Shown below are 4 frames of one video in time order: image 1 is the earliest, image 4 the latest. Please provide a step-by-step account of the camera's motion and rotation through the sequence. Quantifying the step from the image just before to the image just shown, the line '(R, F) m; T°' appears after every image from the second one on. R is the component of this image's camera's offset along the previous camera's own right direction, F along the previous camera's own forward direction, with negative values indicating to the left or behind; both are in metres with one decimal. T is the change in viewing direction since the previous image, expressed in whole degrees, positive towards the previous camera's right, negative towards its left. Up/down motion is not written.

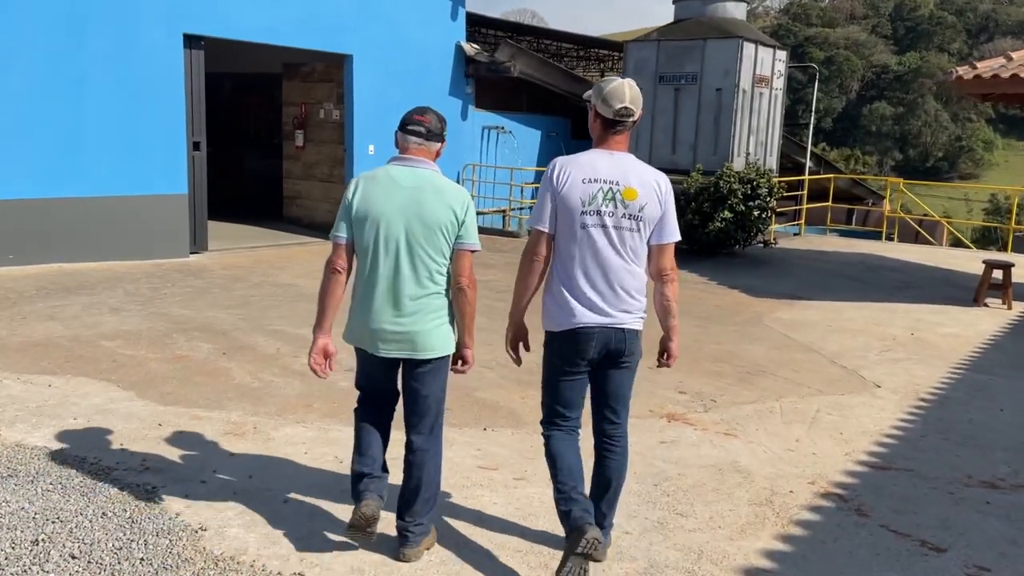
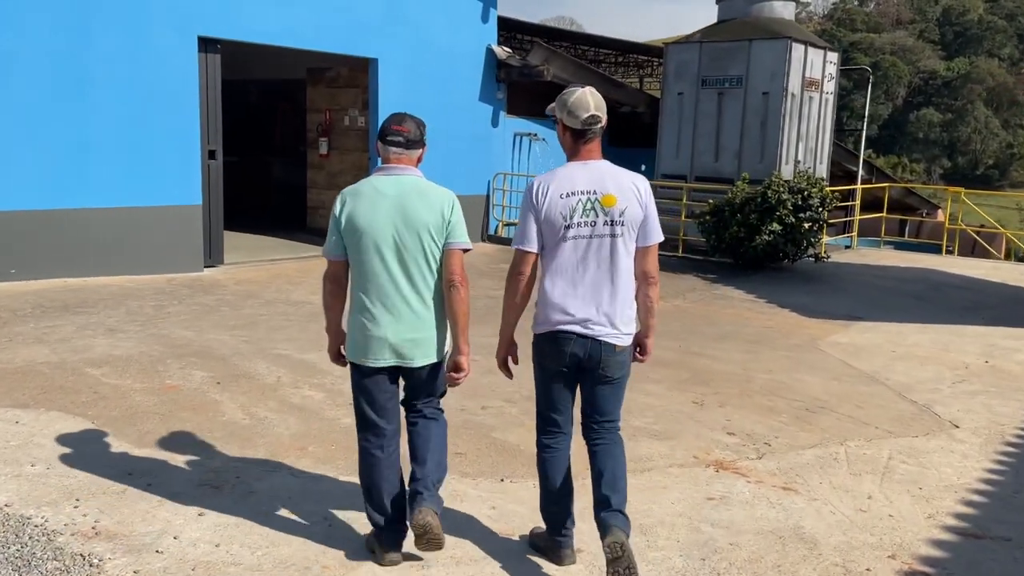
(+0.1, +0.6) m; -3°
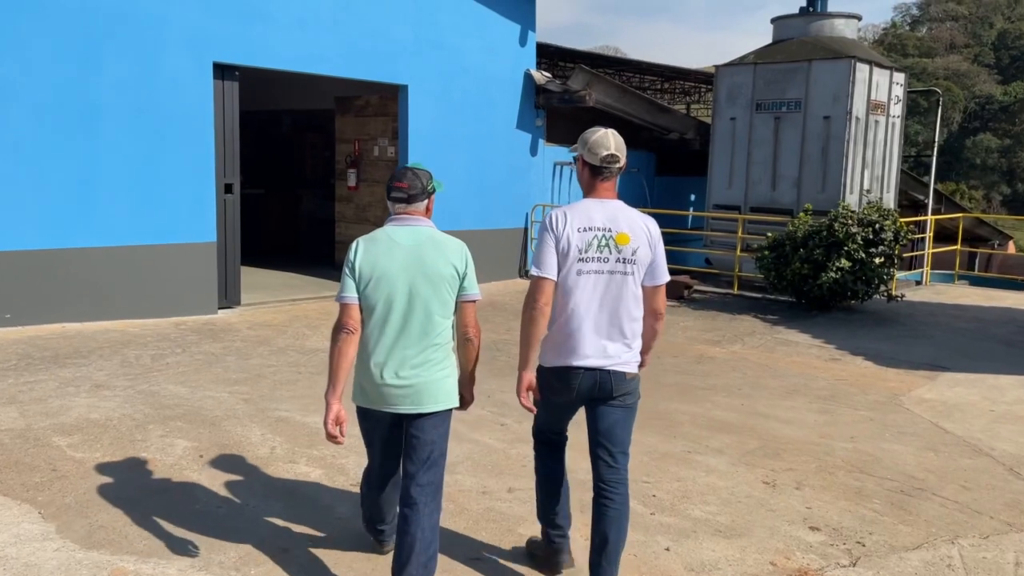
(+0.1, +0.8) m; -3°
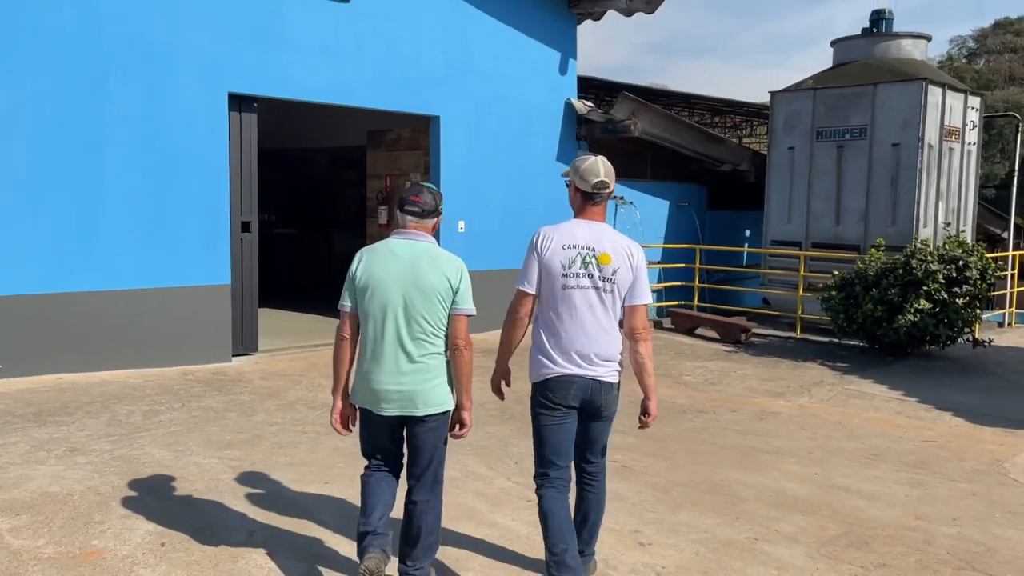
(+0.1, +0.8) m; -3°
